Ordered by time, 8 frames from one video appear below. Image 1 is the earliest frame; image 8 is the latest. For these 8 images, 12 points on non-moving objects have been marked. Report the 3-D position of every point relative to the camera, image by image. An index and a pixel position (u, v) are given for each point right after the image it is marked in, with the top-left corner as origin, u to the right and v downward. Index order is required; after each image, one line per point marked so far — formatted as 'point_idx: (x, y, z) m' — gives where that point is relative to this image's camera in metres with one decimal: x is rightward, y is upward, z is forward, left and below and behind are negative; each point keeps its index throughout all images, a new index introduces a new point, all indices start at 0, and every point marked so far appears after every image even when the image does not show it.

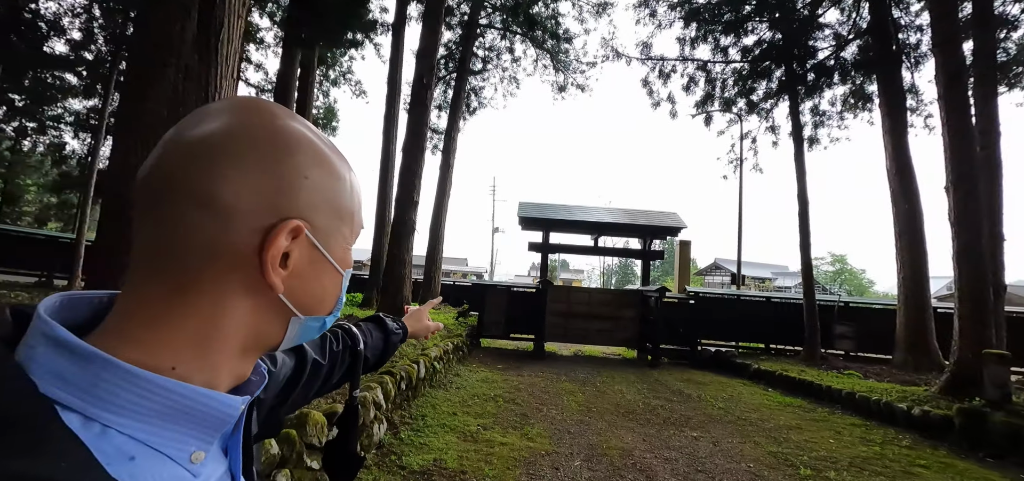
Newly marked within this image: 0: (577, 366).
0: (+1.0, -2.0, +7.6) m
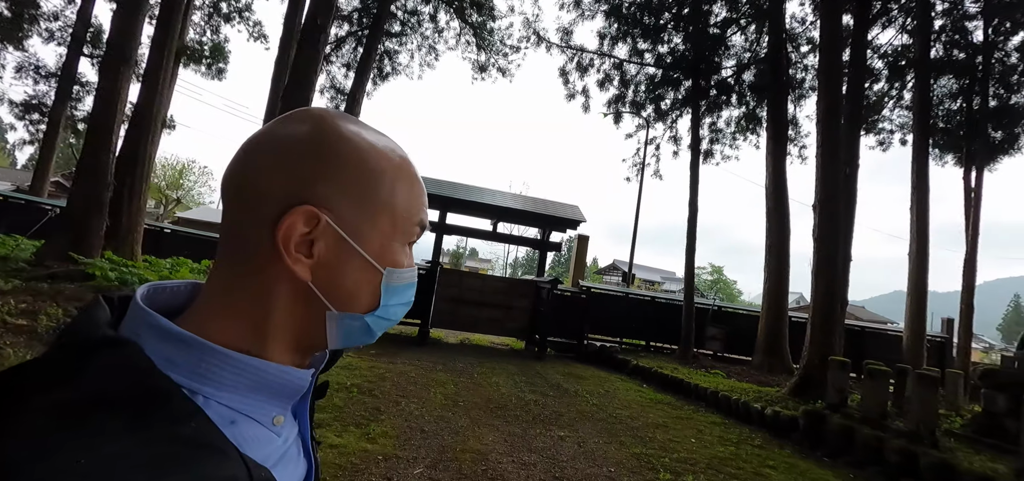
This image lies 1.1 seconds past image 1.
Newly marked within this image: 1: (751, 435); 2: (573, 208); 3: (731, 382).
0: (-0.8, -1.7, +7.3) m
1: (+2.5, -2.0, +5.0) m
2: (+1.2, +0.7, +9.8) m
3: (+3.2, -2.1, +6.9) m
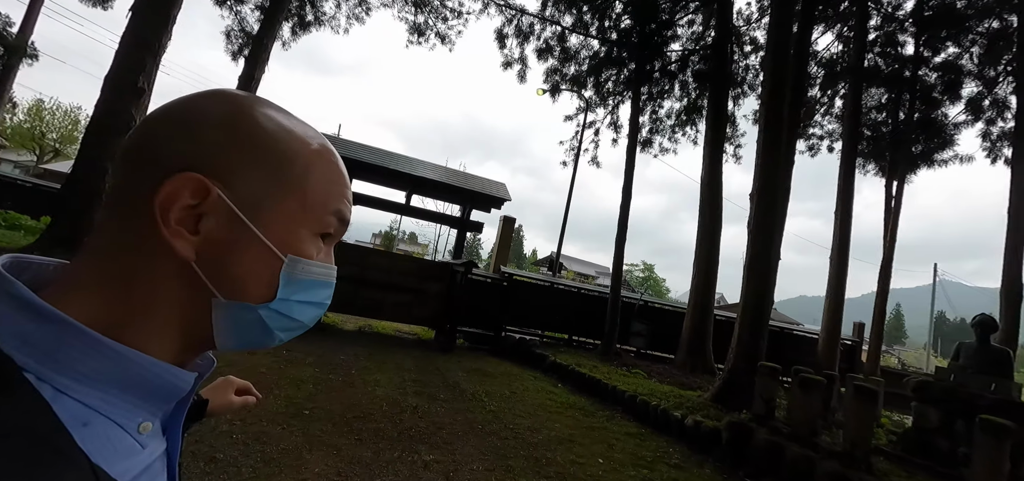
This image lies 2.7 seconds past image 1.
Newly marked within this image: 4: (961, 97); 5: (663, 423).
0: (-2.1, -1.3, +6.2) m
1: (+1.4, -1.9, +4.3) m
2: (-0.2, +1.1, +8.9) m
3: (+1.8, -1.9, +6.3) m
4: (+11.1, +3.5, +11.9) m
5: (+1.5, -1.9, +4.8) m
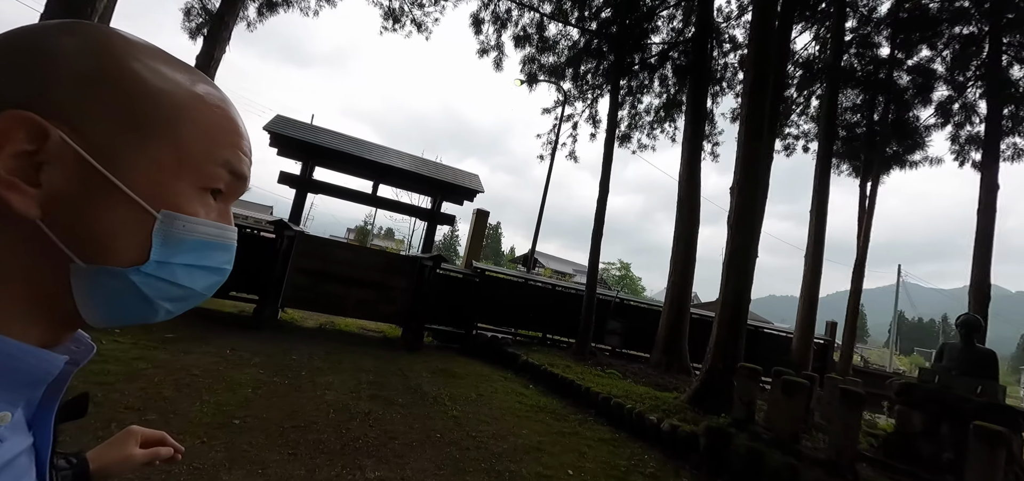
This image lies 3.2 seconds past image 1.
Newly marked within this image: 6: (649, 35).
0: (-2.5, -1.2, +5.7) m
1: (+1.1, -1.8, +4.0) m
2: (-0.7, +1.2, +8.5) m
3: (+1.4, -1.8, +6.1) m
4: (+10.5, +3.5, +12.0) m
5: (+1.2, -1.8, +4.6) m
6: (+3.0, +4.6, +10.5) m
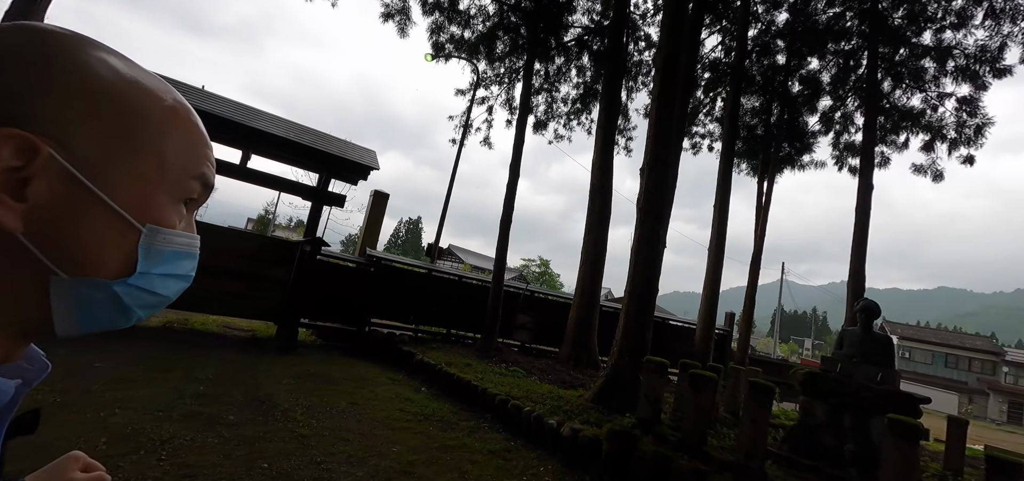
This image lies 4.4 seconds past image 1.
0: (-3.6, -1.0, +4.5) m
1: (+0.2, -1.7, +3.5) m
2: (-2.3, +1.4, +7.6) m
3: (+0.2, -1.6, +5.5) m
4: (+8.2, +3.6, +12.8) m
5: (+0.2, -1.6, +4.0) m
6: (+1.1, +4.8, +10.2) m
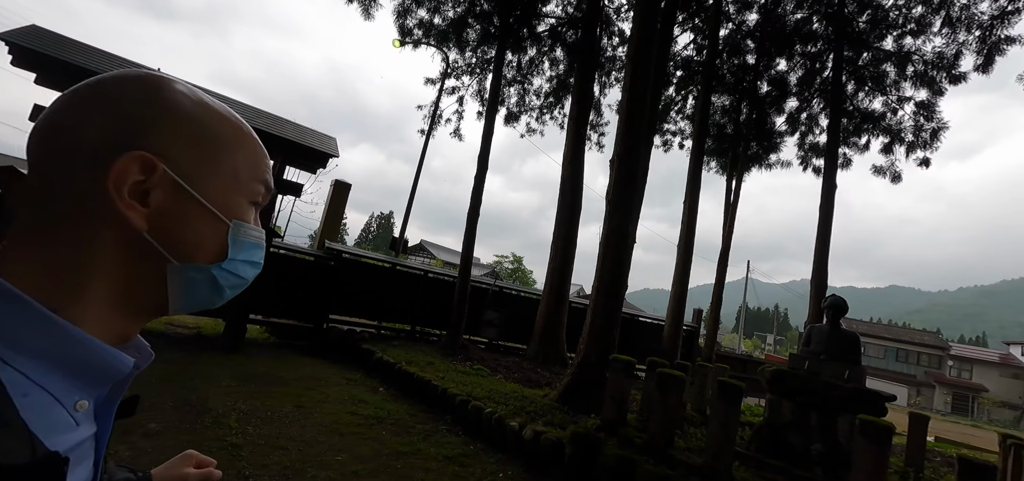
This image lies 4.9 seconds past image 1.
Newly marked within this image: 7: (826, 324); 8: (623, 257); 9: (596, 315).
0: (-4.0, -0.9, +4.1) m
1: (-0.1, -1.6, +3.3) m
2: (-2.8, +1.5, +7.2) m
3: (-0.2, -1.6, +5.3) m
4: (+7.5, +3.7, +13.0) m
5: (-0.1, -1.6, +3.8) m
6: (+0.5, +4.9, +10.0) m
7: (+3.1, -0.8, +4.7) m
8: (+1.2, -0.2, +5.2) m
9: (+0.9, -0.8, +5.2) m
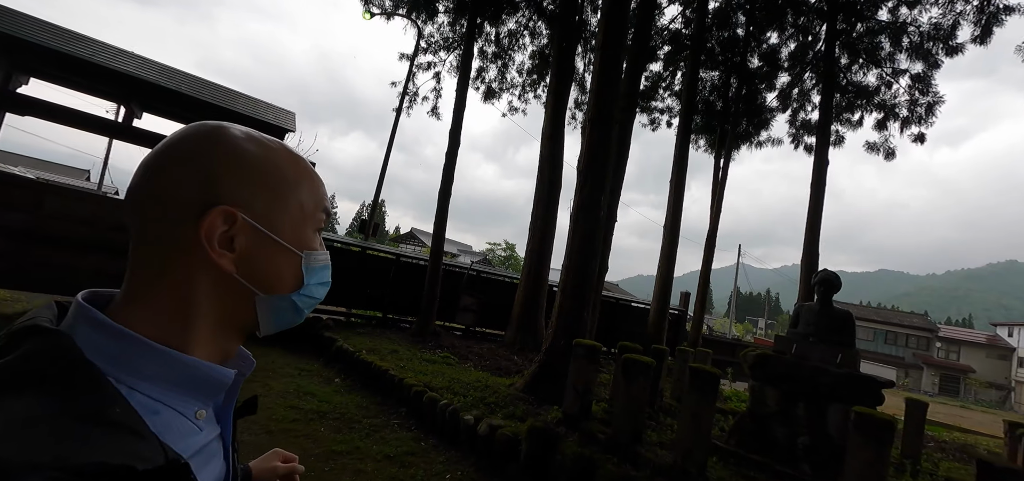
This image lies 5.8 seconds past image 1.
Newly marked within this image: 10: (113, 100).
0: (-4.3, -0.7, +3.6) m
1: (-0.4, -1.4, +2.9) m
2: (-3.1, +1.8, +6.7) m
3: (-0.6, -1.3, +4.9) m
4: (+7.0, +4.2, +12.6) m
5: (-0.4, -1.4, +3.4) m
6: (+0.1, +5.2, +9.4) m
7: (+2.7, -0.6, +4.3) m
8: (+0.9, +0.1, +4.8) m
9: (+0.6, -0.6, +4.7) m
10: (-4.7, +1.6, +5.9) m
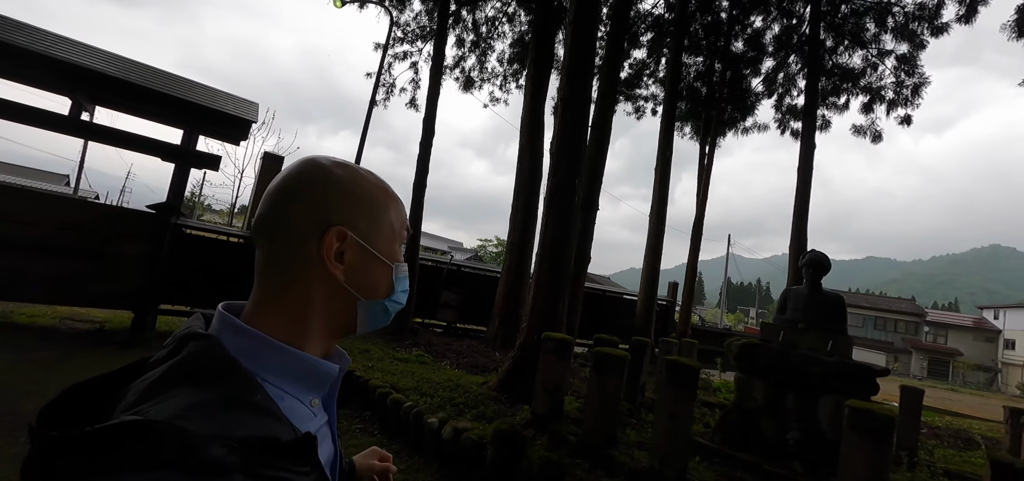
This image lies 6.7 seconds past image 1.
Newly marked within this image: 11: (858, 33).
0: (-4.5, -0.7, +3.3) m
1: (-0.6, -1.4, +2.6) m
2: (-3.5, +1.8, +6.4) m
3: (-0.8, -1.3, +4.6) m
4: (+6.5, +4.5, +12.4) m
5: (-0.6, -1.3, +3.1) m
6: (-0.4, +5.4, +9.1) m
7: (+2.5, -0.4, +4.1) m
8: (+0.6, +0.2, +4.5) m
9: (+0.3, -0.5, +4.5) m
10: (-5.1, +1.6, +5.5) m
11: (+7.8, +4.7, +10.8) m
